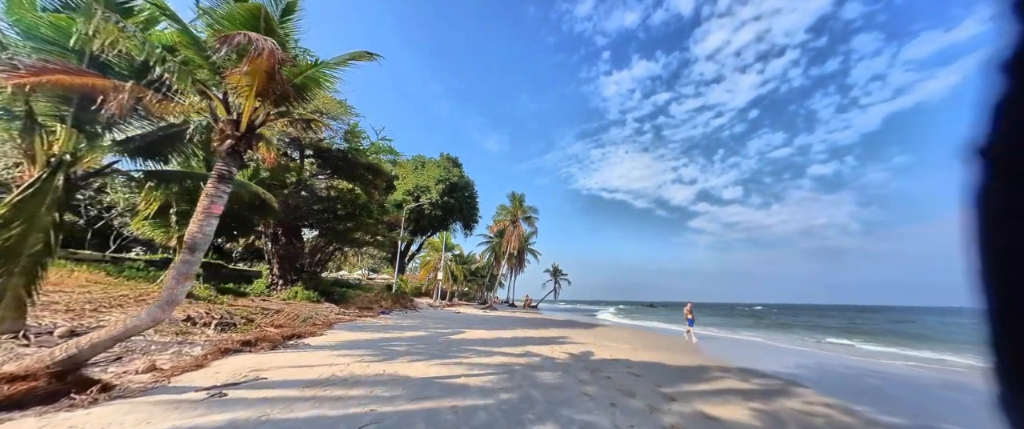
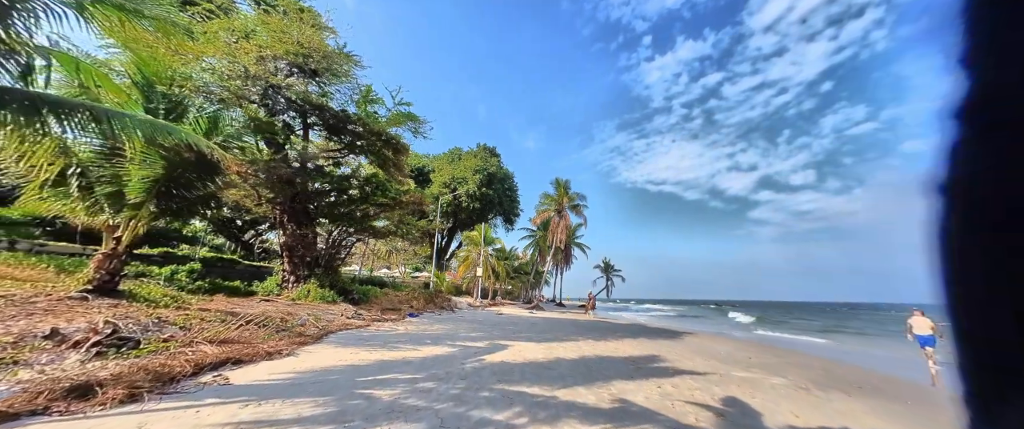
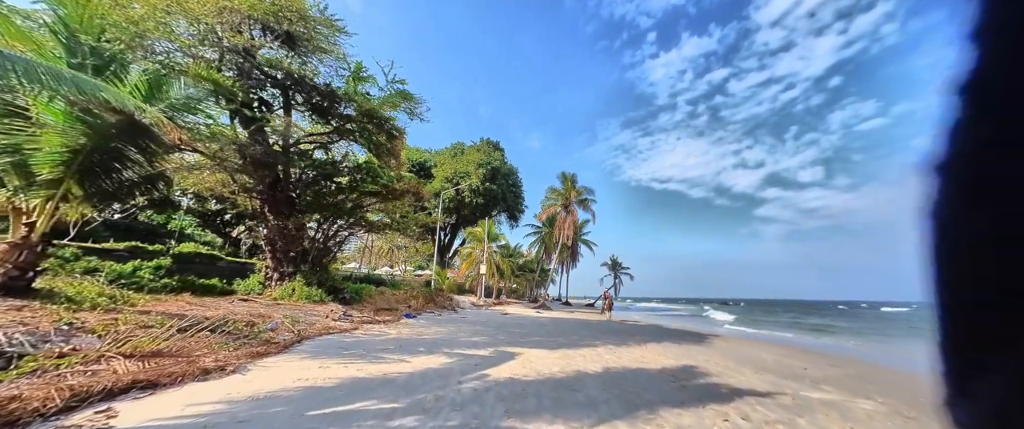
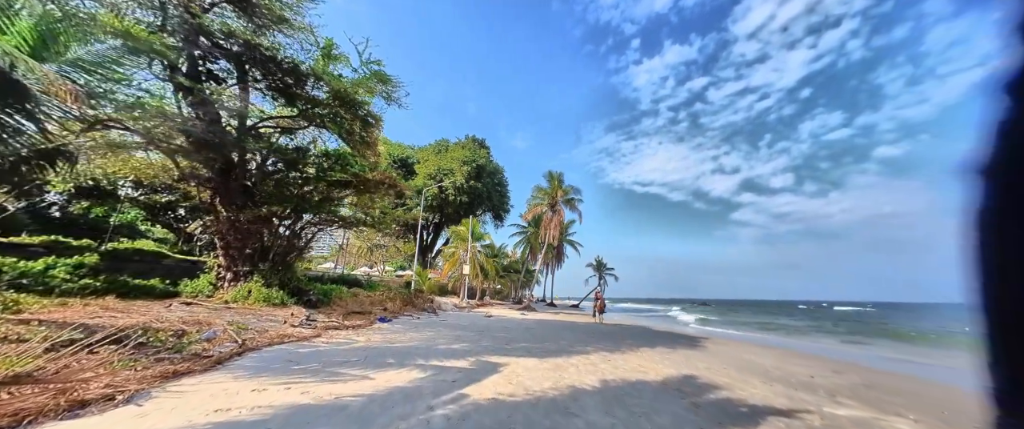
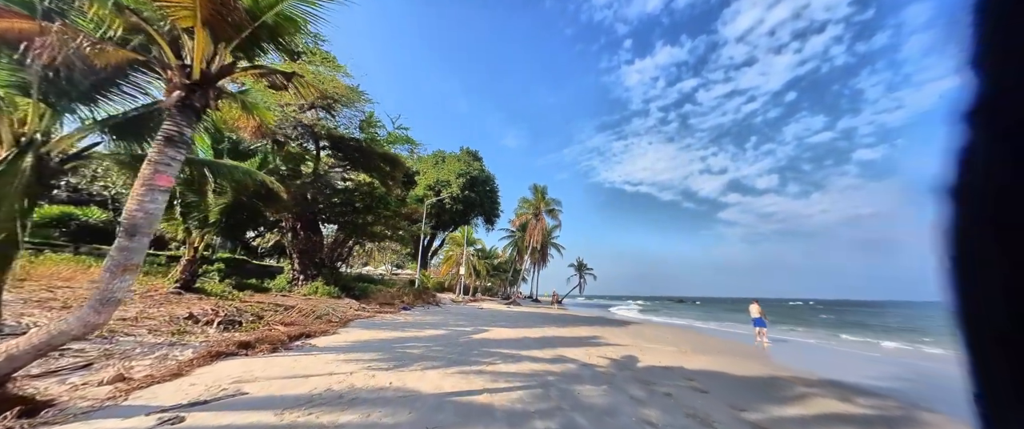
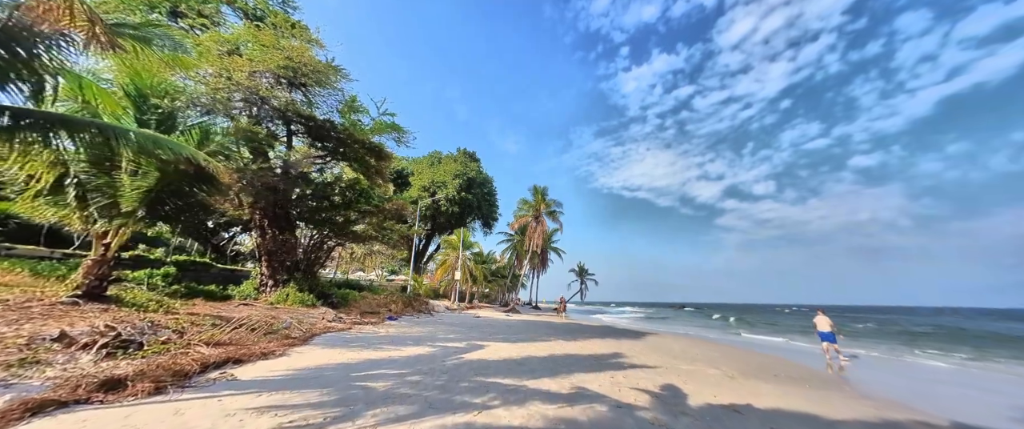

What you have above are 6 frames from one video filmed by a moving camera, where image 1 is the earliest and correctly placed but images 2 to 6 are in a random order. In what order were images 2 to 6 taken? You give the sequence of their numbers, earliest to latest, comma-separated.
5, 6, 2, 3, 4
